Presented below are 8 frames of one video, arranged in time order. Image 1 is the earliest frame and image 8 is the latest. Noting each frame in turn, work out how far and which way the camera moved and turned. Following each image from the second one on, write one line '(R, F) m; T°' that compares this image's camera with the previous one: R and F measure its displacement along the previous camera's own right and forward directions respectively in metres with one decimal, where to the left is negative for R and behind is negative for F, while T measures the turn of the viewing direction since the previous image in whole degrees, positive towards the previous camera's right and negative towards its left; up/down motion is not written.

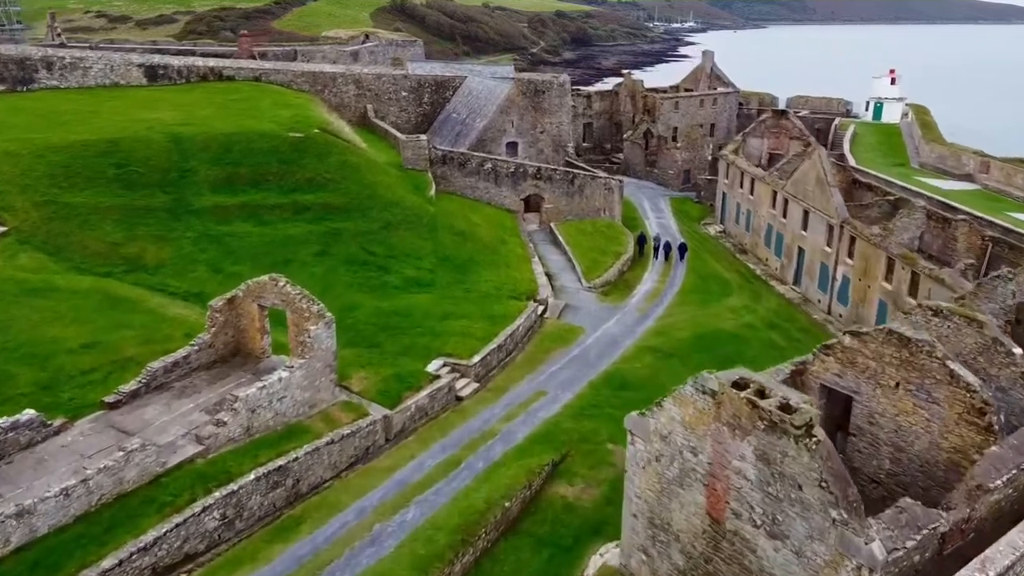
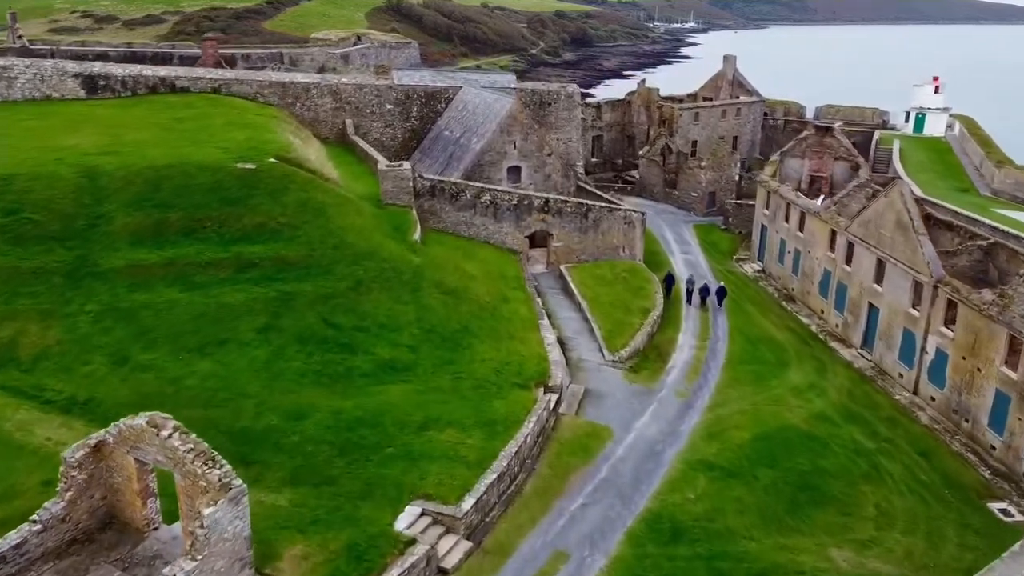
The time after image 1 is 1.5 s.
(-0.1, +6.2) m; 0°
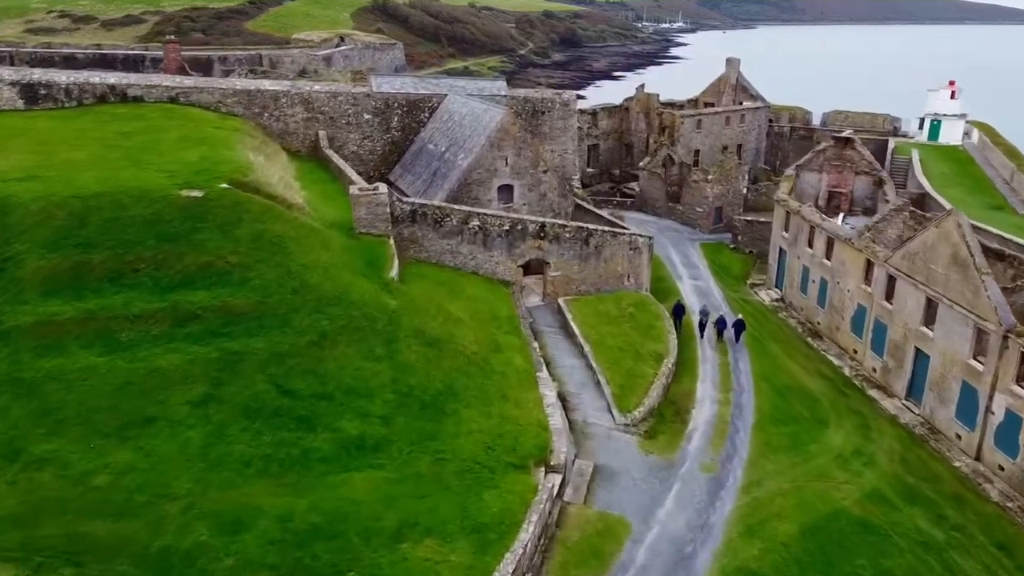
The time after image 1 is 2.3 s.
(-0.1, +3.6) m; +1°
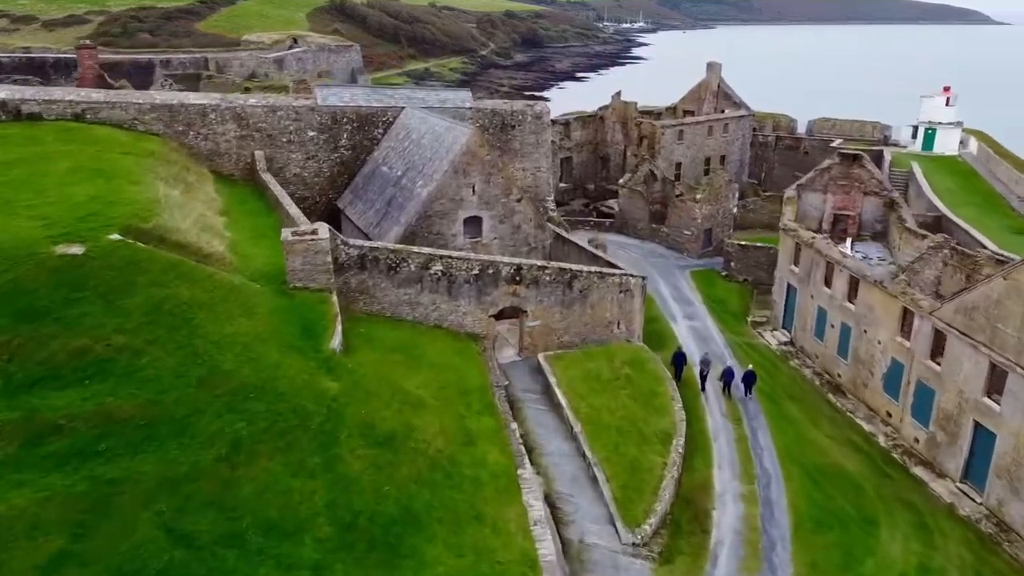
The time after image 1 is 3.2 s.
(-0.2, +4.5) m; +2°
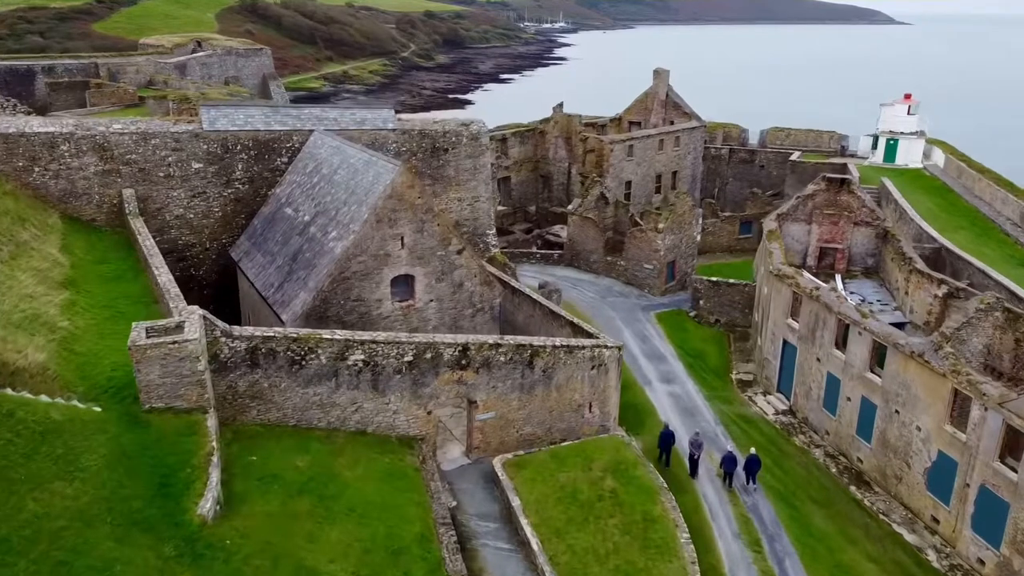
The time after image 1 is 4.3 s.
(-0.3, +5.4) m; +5°
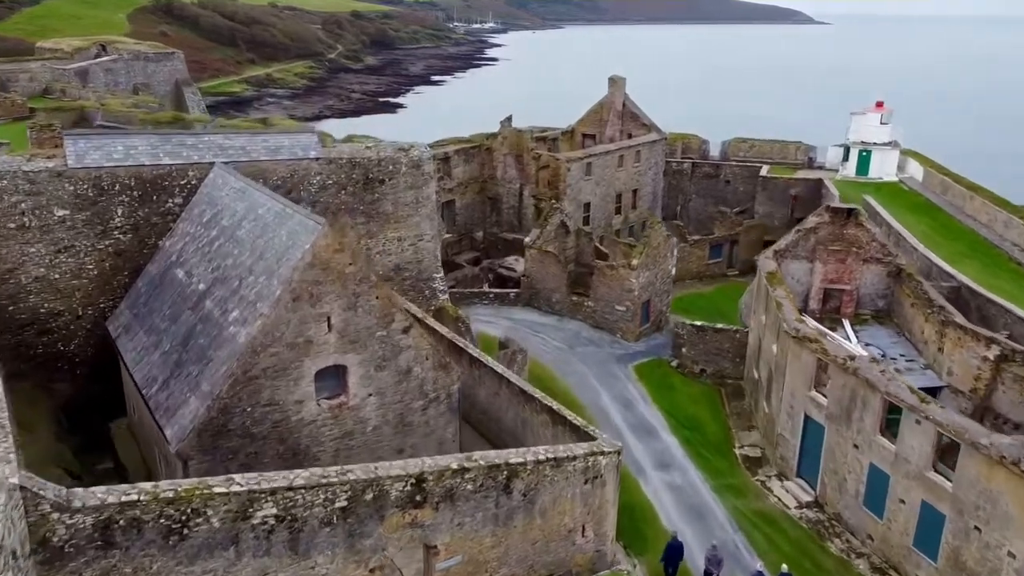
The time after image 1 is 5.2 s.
(-0.5, +4.9) m; +5°
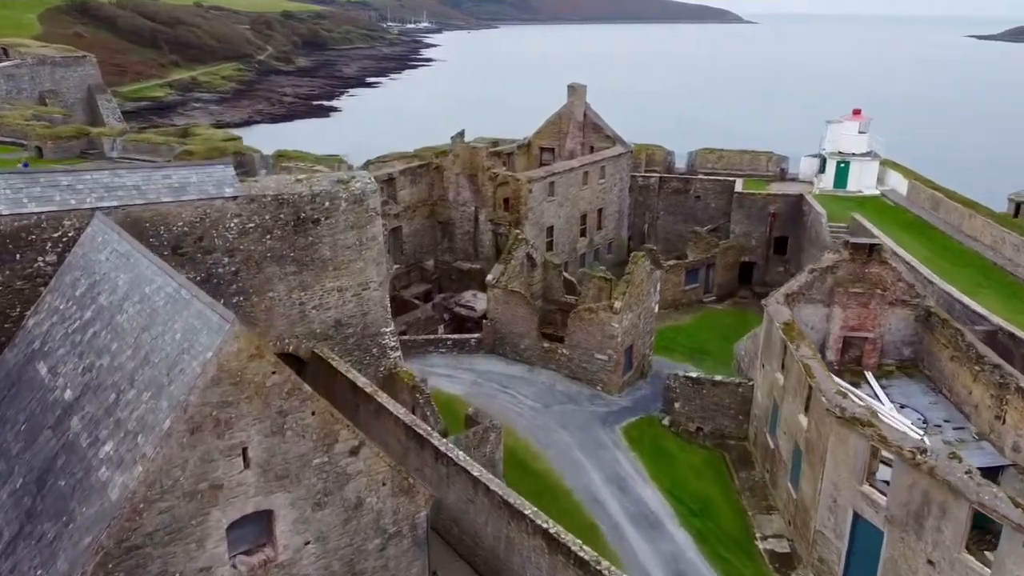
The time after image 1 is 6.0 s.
(-0.6, +4.2) m; +4°
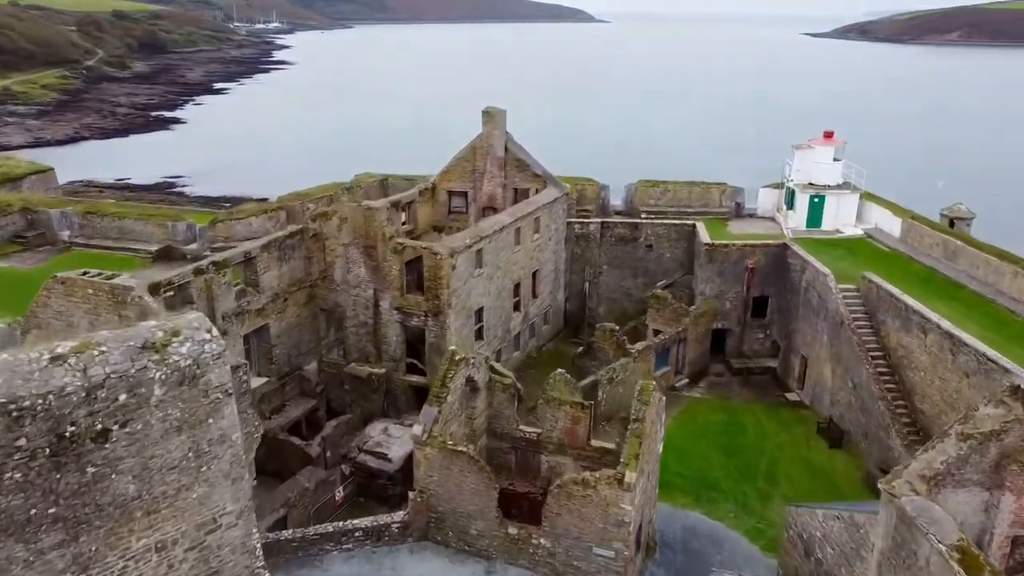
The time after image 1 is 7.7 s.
(-1.3, +9.4) m; +9°
